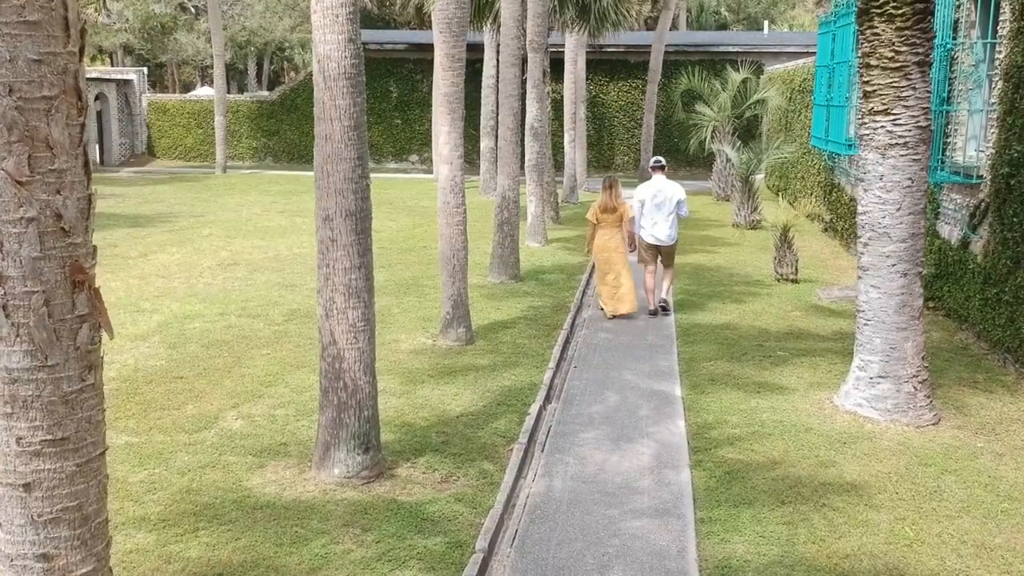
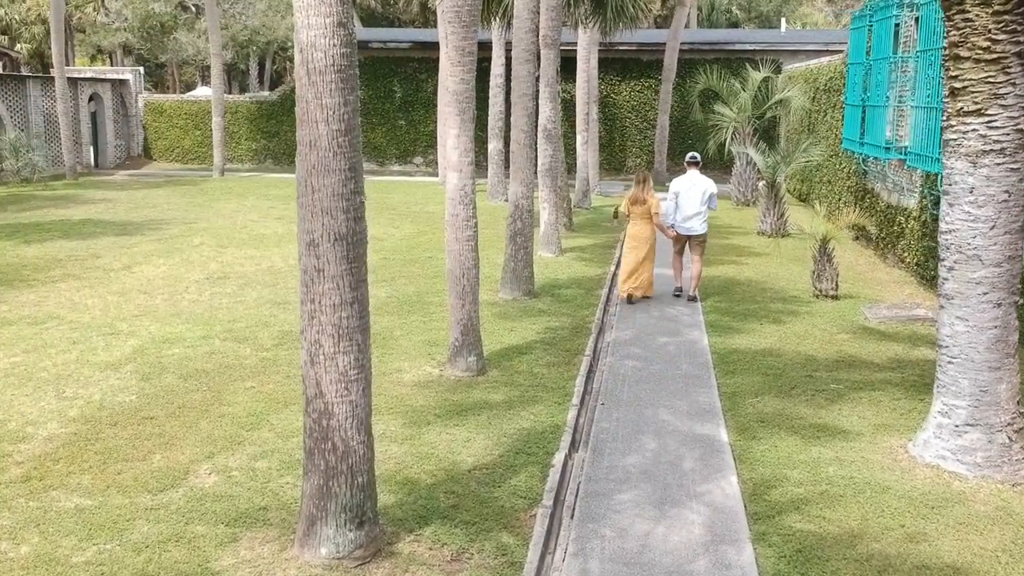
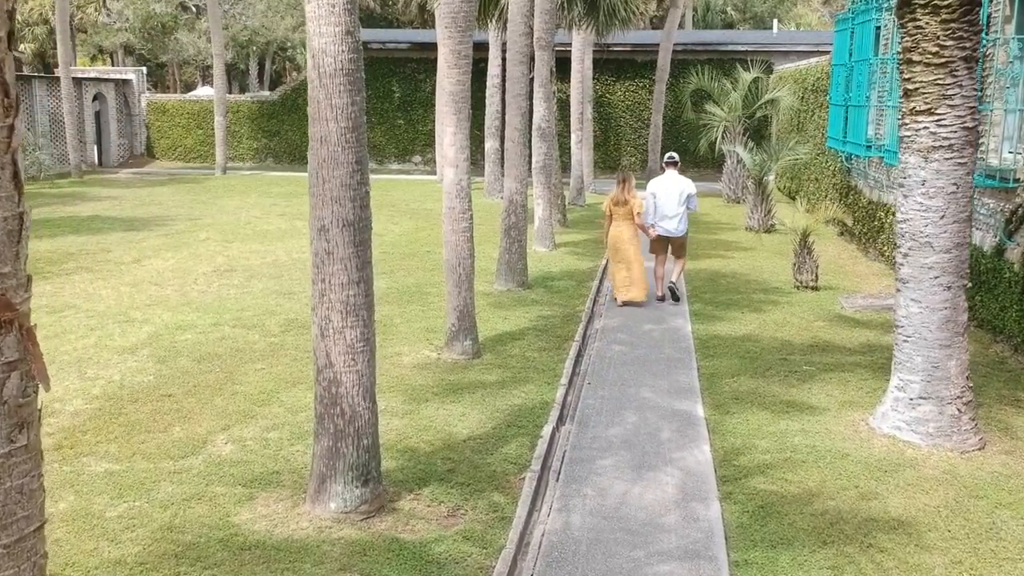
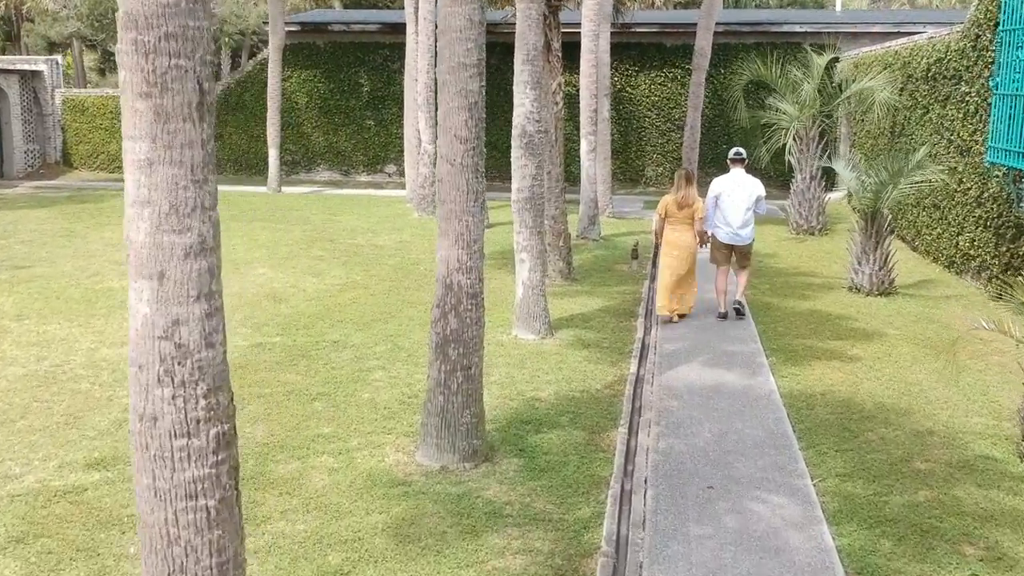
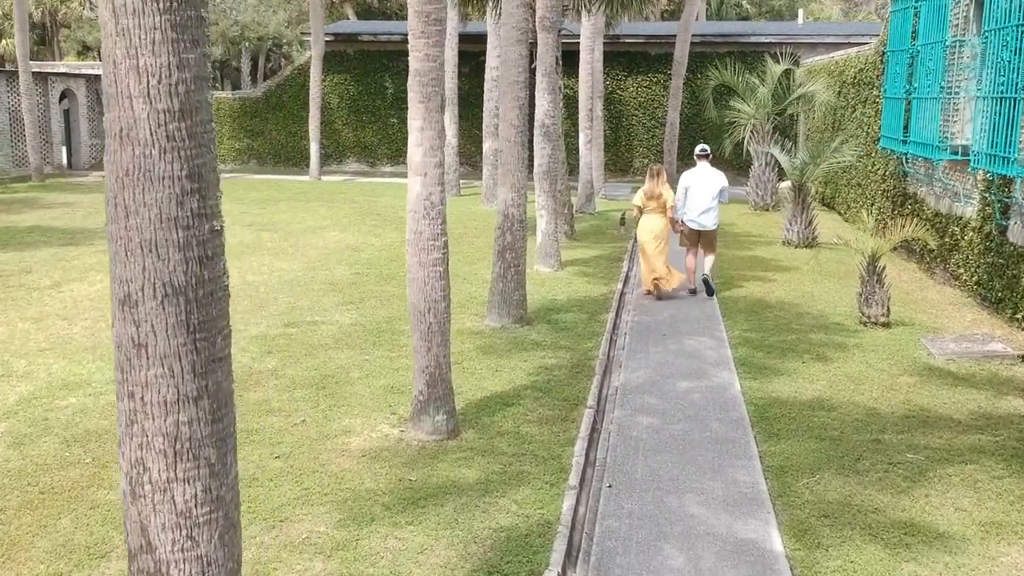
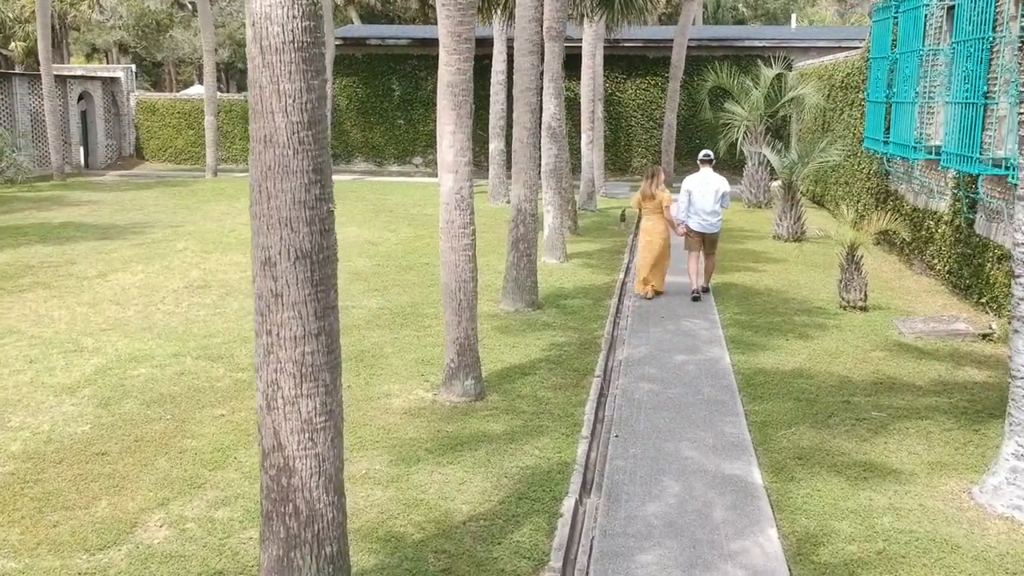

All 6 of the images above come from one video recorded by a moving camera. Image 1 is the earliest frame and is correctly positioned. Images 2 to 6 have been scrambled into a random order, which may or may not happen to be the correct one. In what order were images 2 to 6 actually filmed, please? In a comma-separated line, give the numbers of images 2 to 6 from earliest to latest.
3, 2, 6, 5, 4
